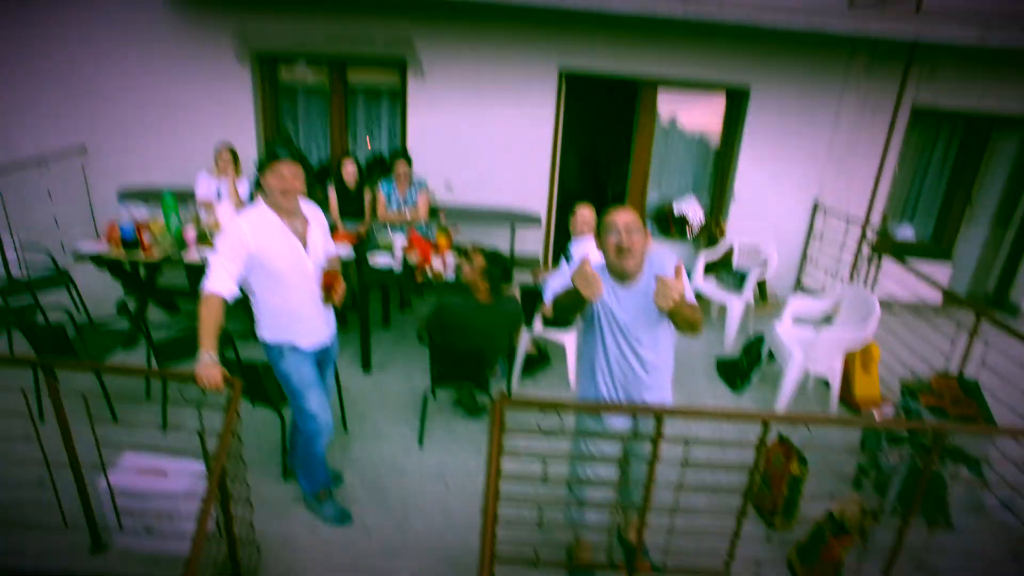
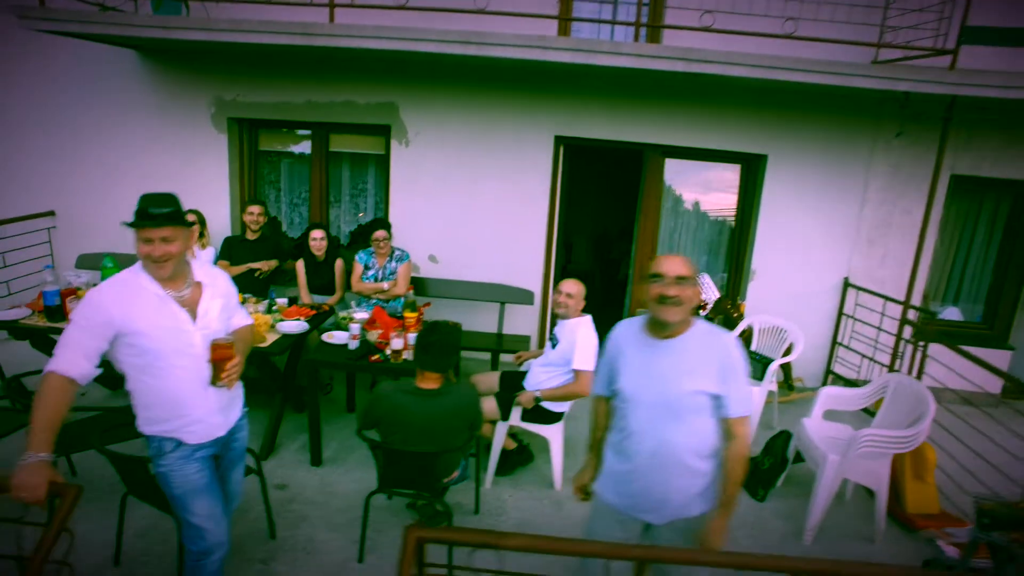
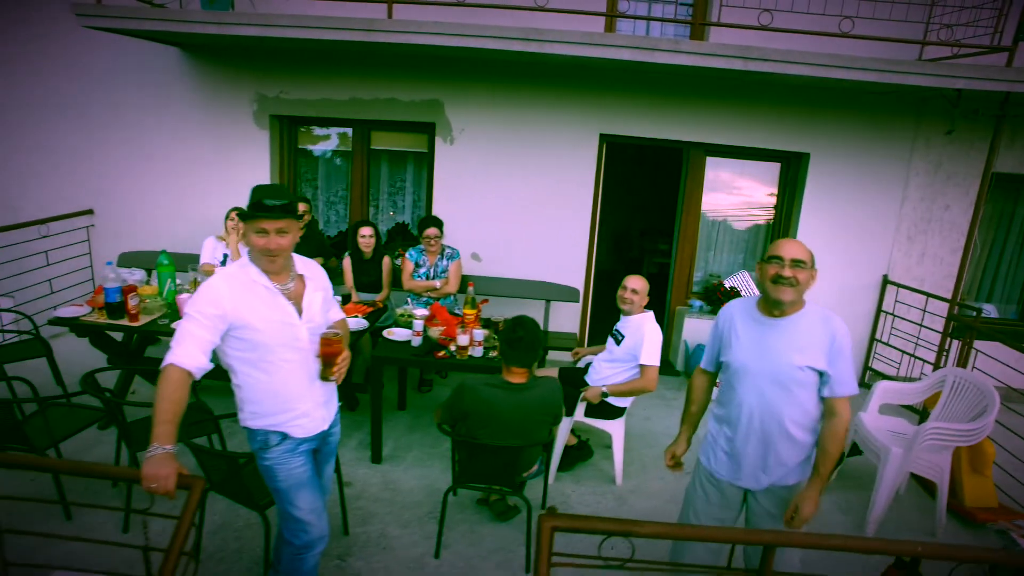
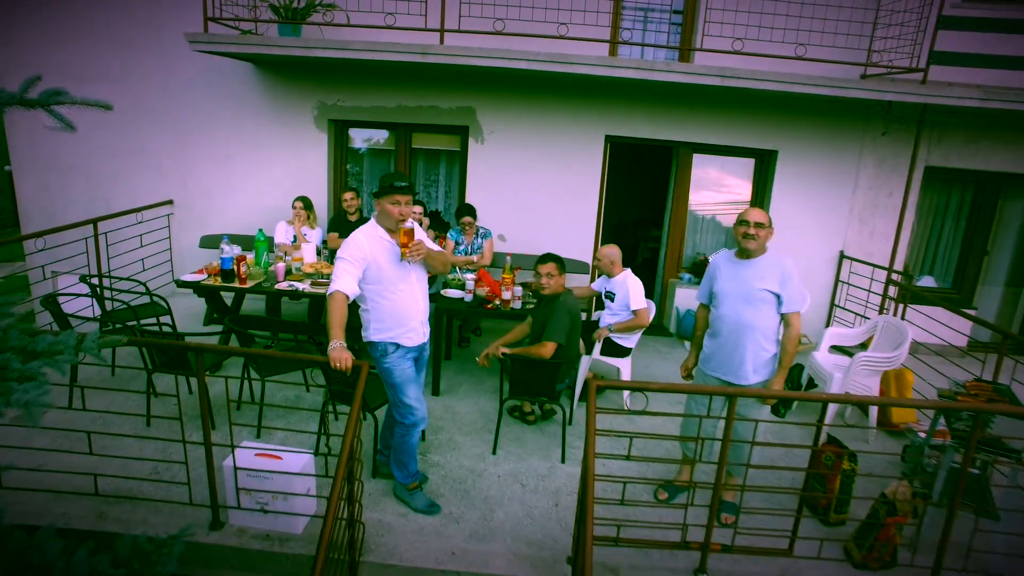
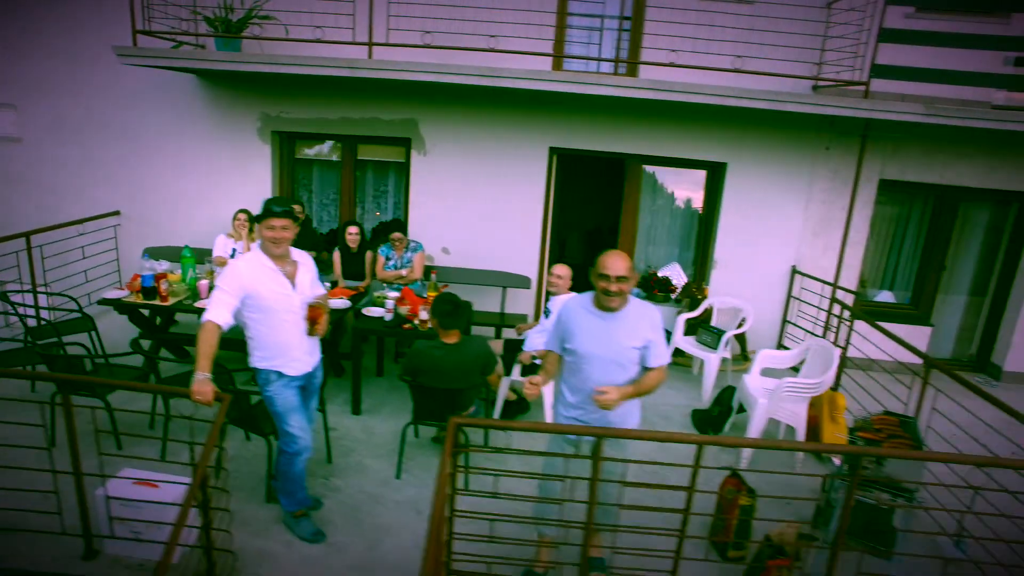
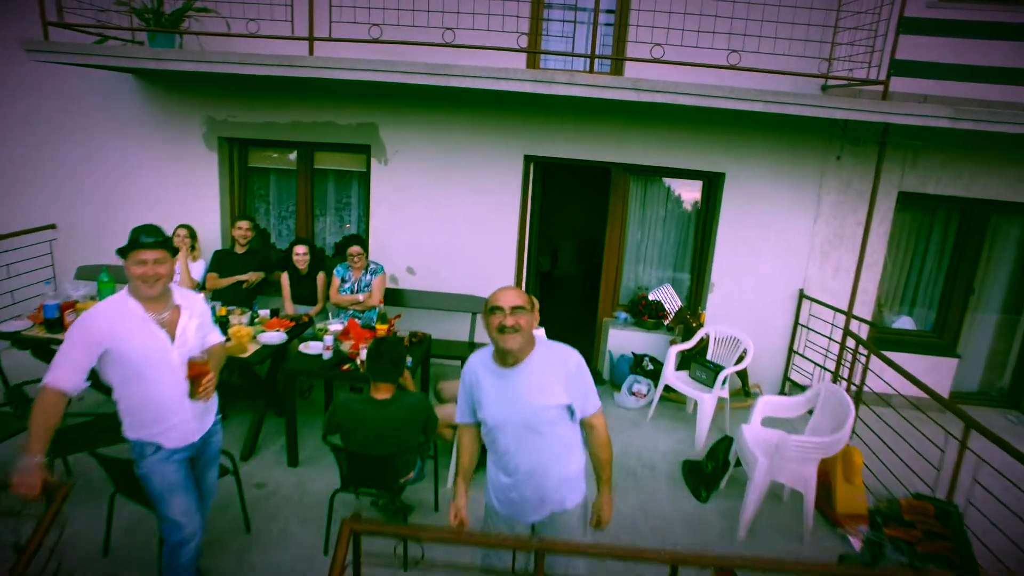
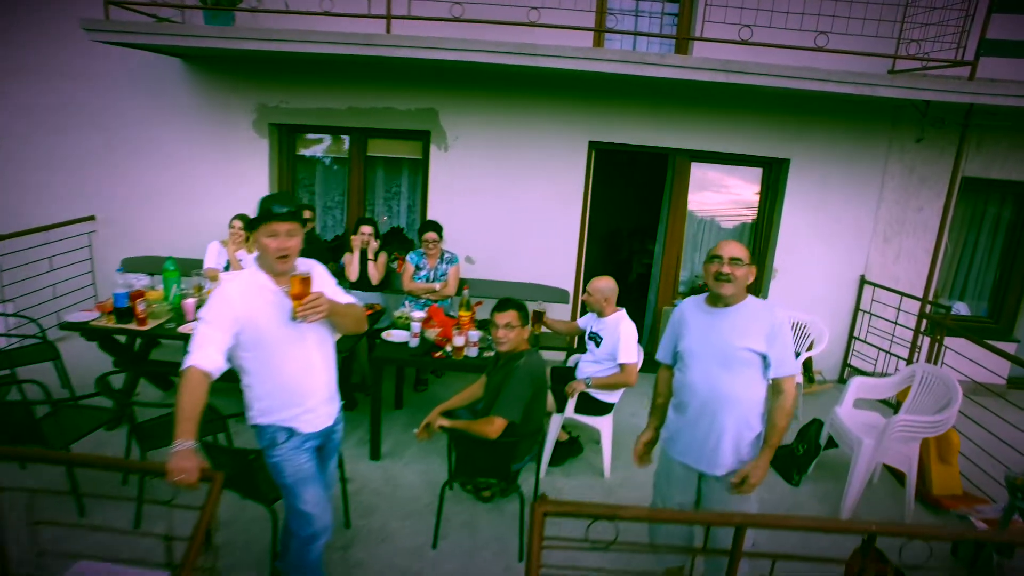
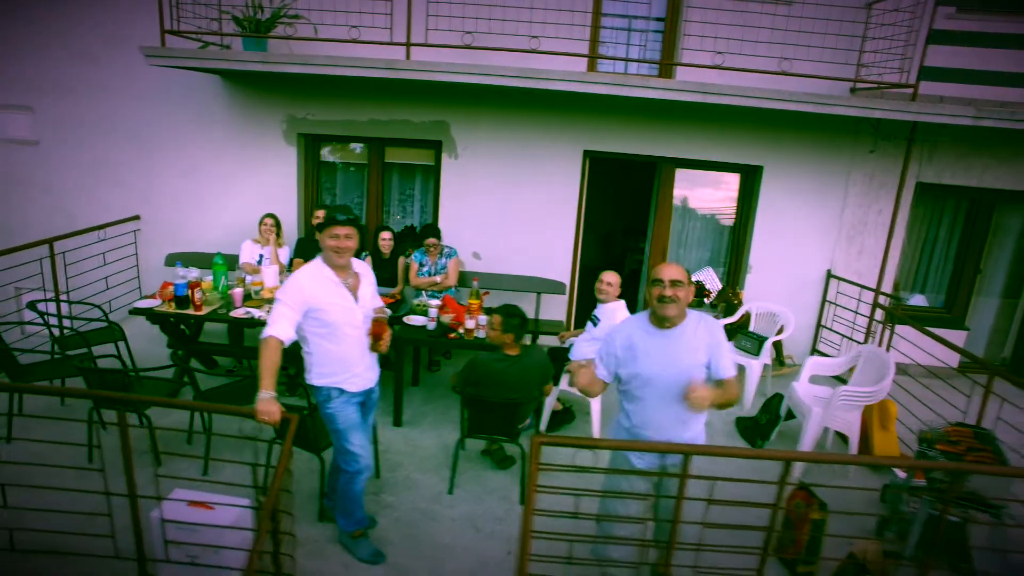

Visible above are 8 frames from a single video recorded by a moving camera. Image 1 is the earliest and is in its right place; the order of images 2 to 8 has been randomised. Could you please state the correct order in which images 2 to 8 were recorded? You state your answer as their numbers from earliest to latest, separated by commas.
8, 5, 6, 2, 3, 4, 7
